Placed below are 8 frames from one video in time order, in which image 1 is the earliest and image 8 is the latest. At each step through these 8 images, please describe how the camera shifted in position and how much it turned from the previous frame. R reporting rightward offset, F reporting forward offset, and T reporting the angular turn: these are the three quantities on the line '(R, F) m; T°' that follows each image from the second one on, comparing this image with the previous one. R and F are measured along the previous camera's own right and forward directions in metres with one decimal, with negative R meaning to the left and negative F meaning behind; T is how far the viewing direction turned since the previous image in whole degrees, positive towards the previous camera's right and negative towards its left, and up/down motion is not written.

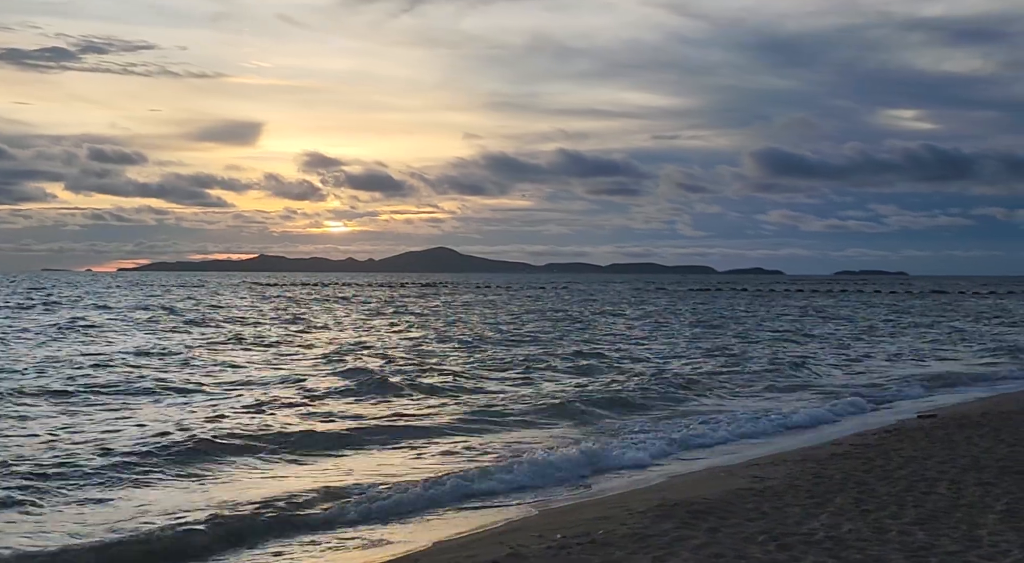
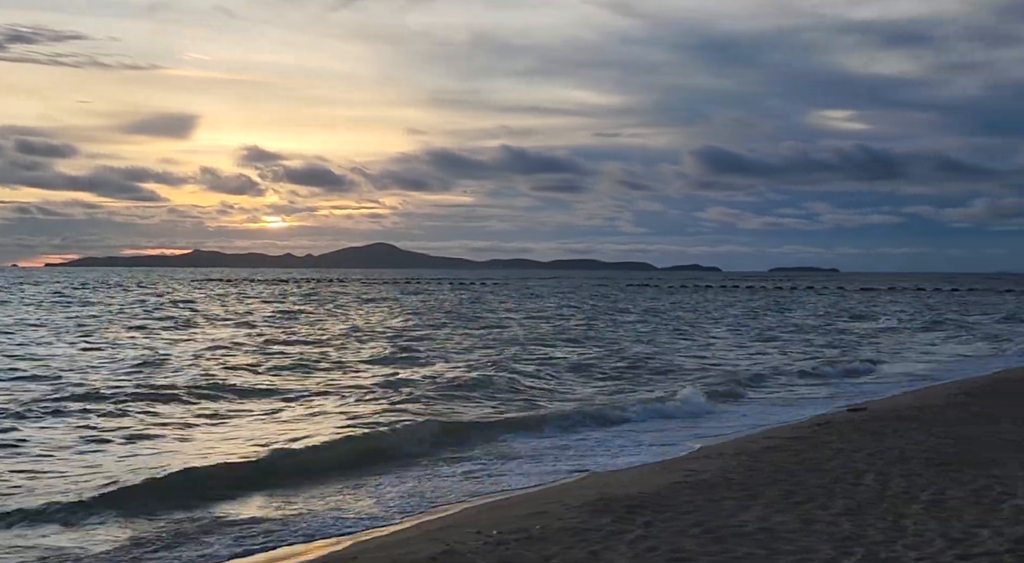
(+0.8, 0.0) m; 0°
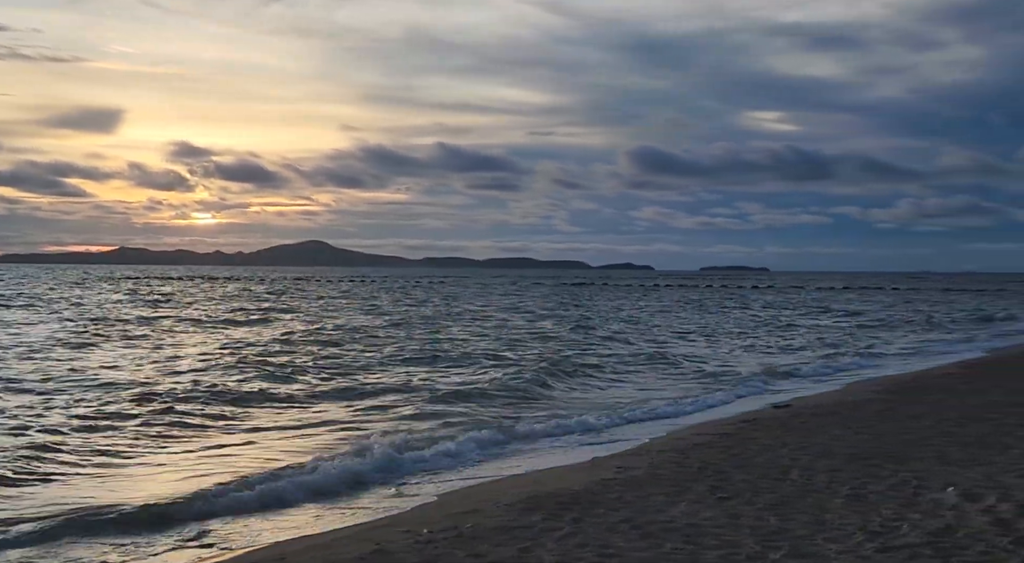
(+0.3, 0.0) m; +3°
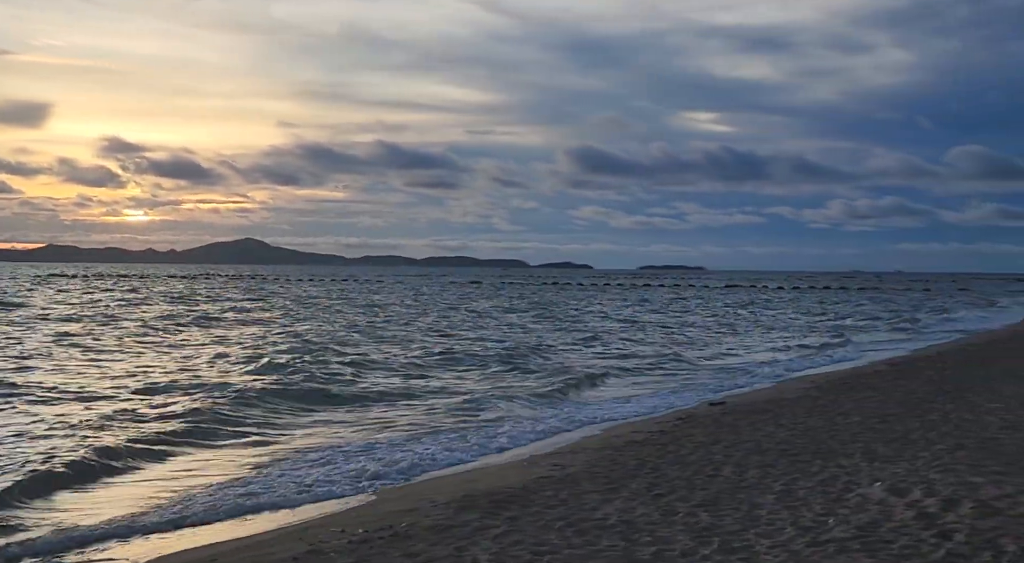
(+0.3, 0.0) m; +3°
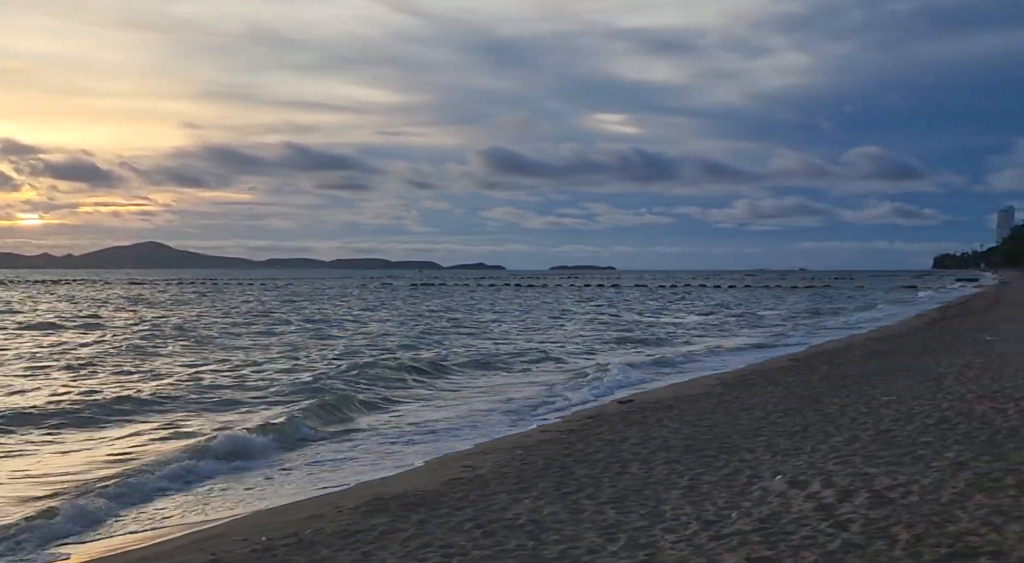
(+0.5, 0.0) m; +4°
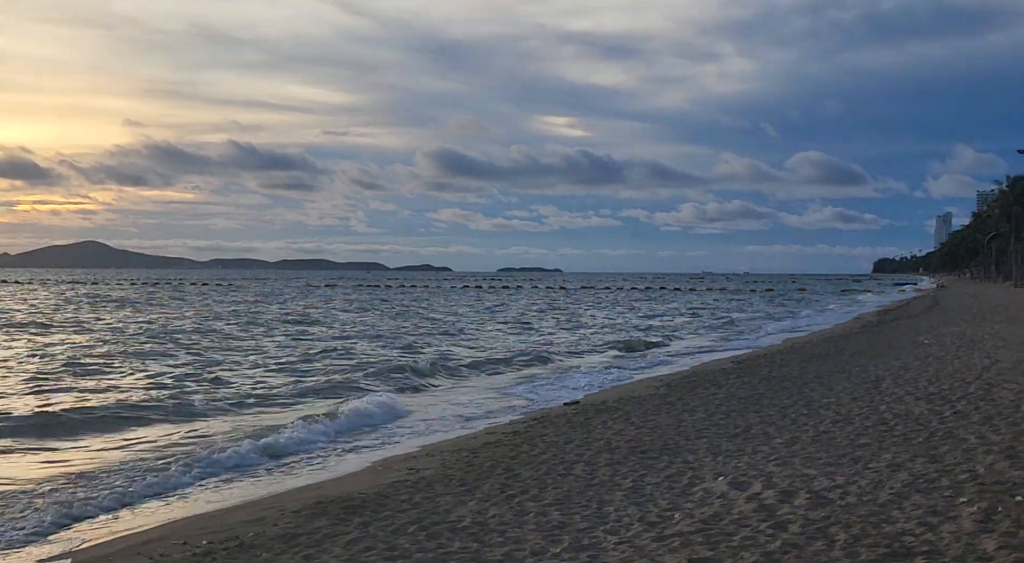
(+0.2, 0.0) m; +2°
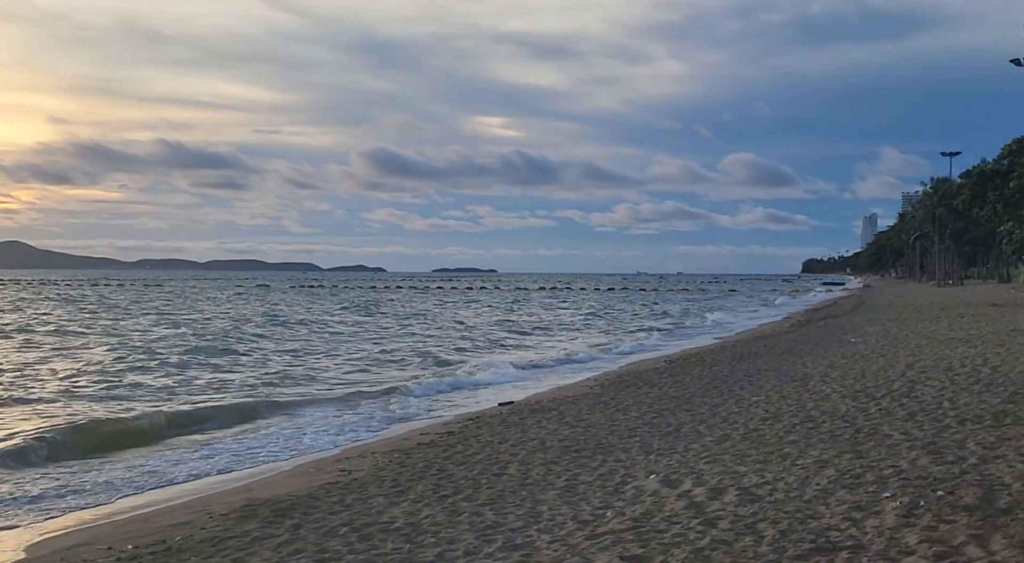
(+0.3, 0.0) m; +3°
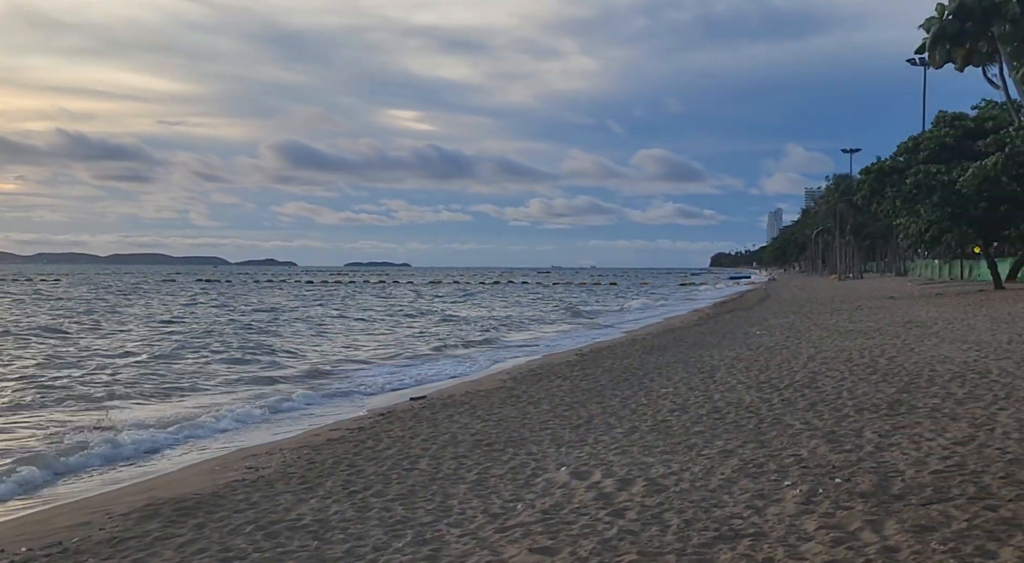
(+0.4, 0.0) m; +4°
